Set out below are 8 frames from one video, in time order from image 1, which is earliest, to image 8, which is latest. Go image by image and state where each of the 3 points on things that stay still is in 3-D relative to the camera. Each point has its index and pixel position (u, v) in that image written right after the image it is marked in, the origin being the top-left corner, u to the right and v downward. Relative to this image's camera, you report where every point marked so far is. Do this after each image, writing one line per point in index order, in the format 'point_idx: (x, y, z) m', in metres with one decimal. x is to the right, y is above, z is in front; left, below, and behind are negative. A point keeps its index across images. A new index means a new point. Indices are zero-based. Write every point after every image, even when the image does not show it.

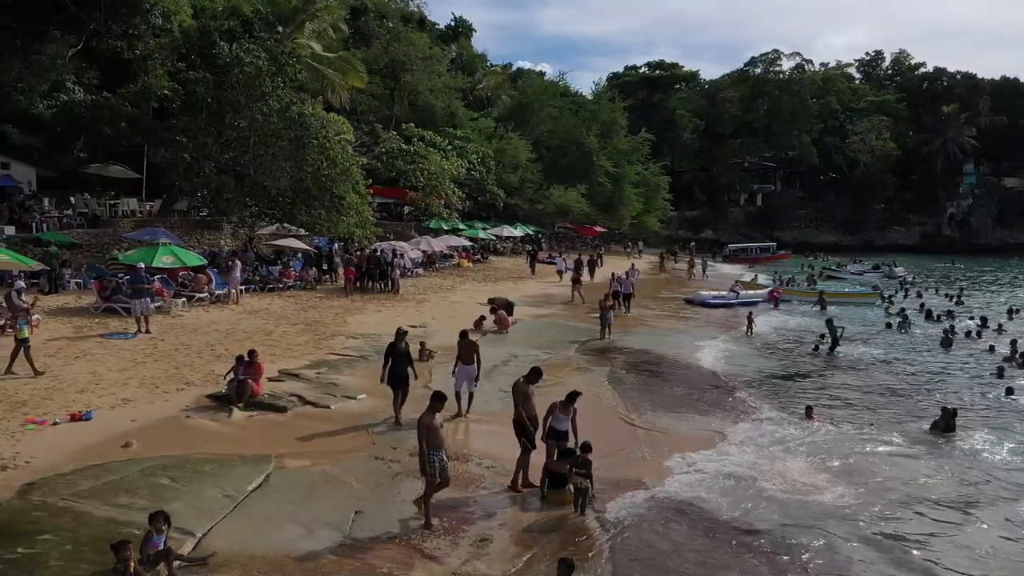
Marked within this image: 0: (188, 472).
0: (-3.3, -1.9, +8.3) m
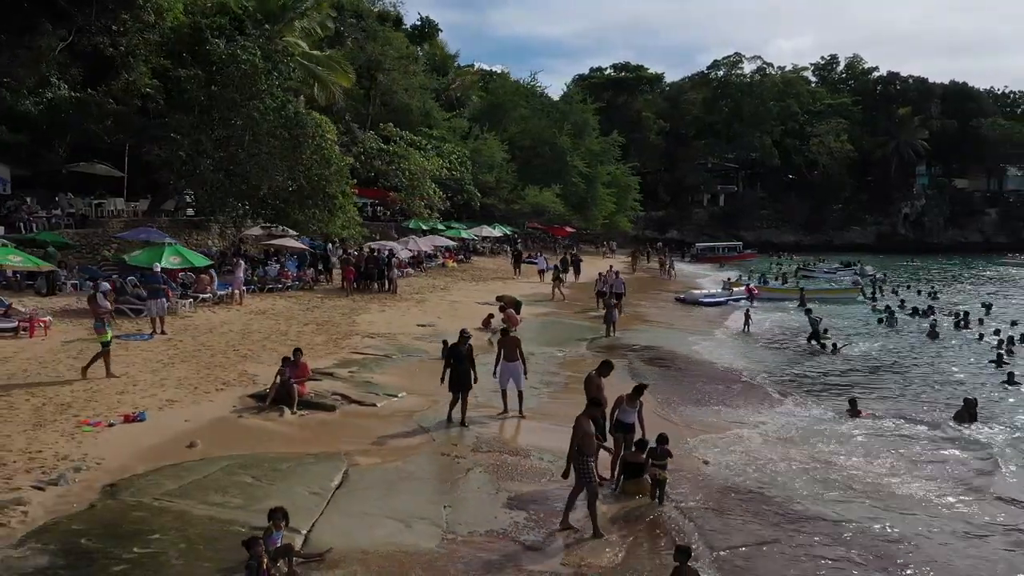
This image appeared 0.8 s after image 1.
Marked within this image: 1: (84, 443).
0: (-2.5, -1.9, +8.3) m
1: (-4.8, -1.7, +8.9) m
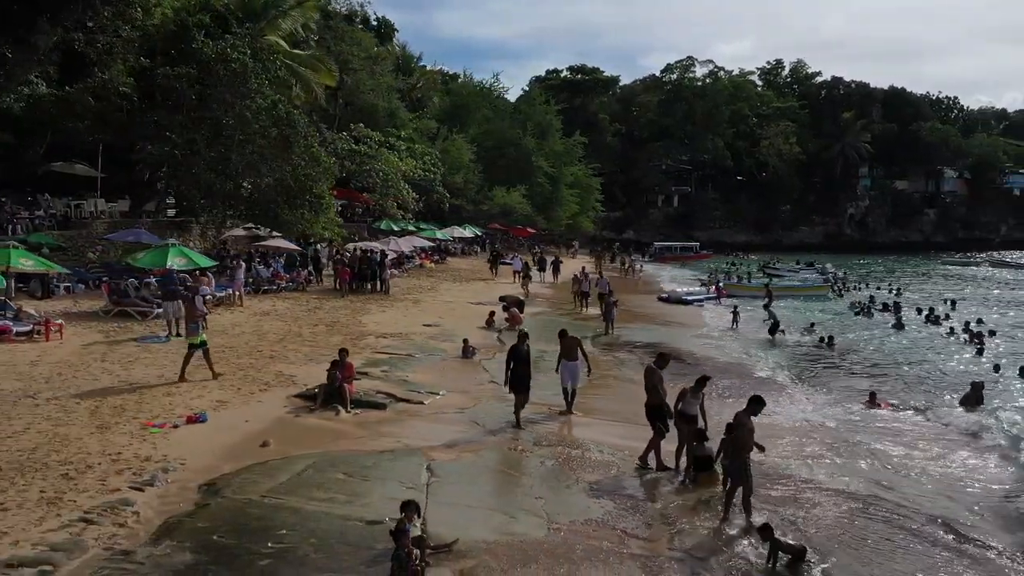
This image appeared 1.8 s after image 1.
0: (-1.6, -1.9, +8.4) m
1: (-3.9, -1.7, +8.9) m
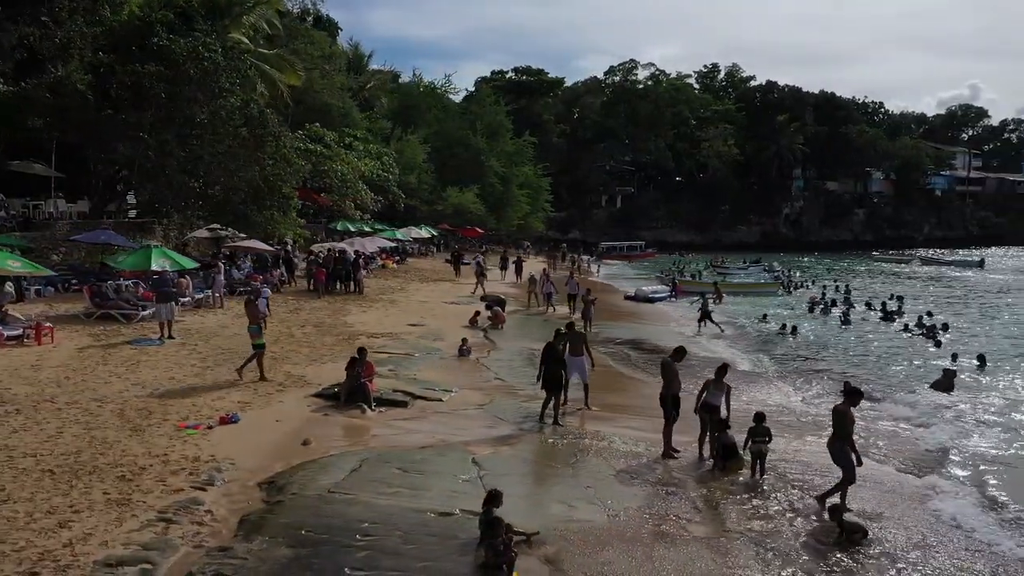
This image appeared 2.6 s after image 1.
0: (-1.1, -1.9, +8.5) m
1: (-3.4, -1.7, +8.9) m
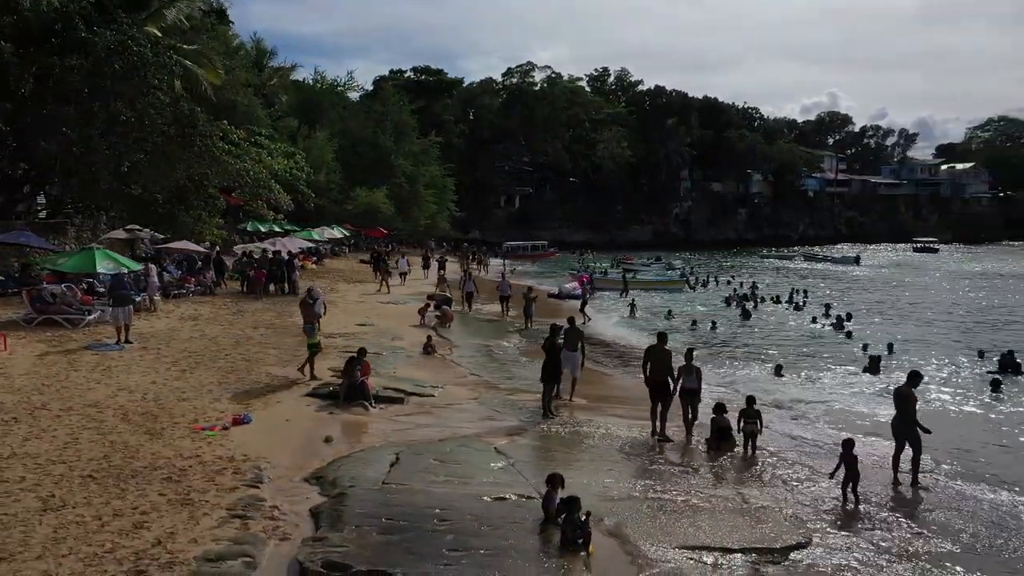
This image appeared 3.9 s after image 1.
0: (-0.8, -1.8, +8.9) m
1: (-3.2, -1.7, +8.9) m
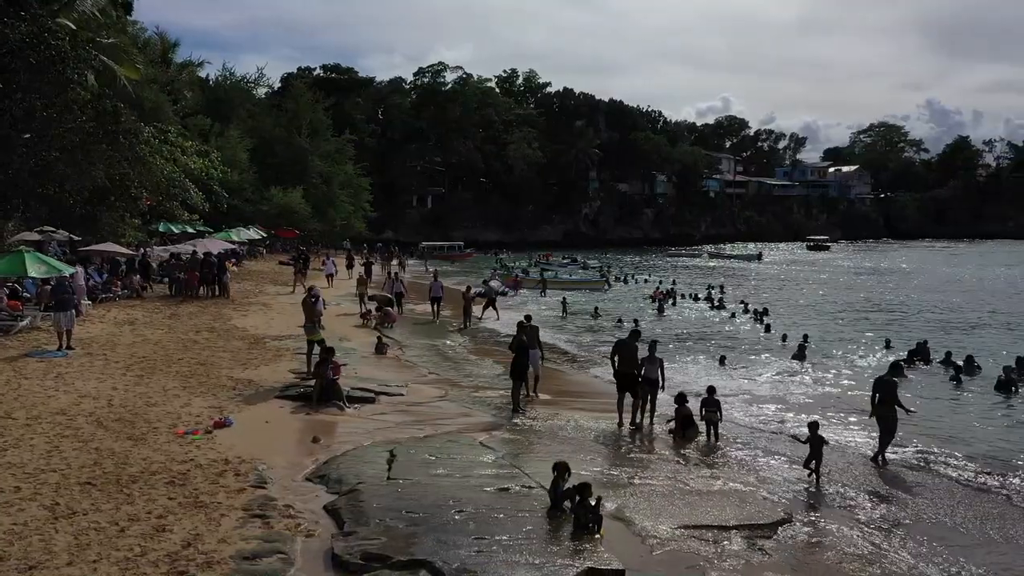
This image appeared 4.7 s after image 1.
0: (-0.9, -1.8, +9.1) m
1: (-3.3, -1.8, +8.8) m
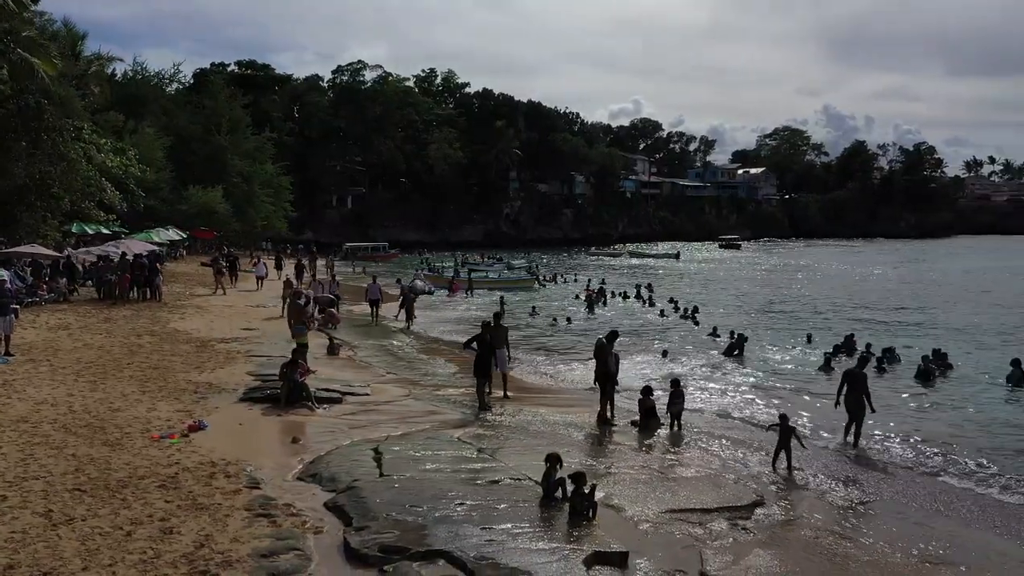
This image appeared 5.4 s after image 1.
0: (-1.1, -1.8, +9.2) m
1: (-3.4, -1.8, +8.7) m
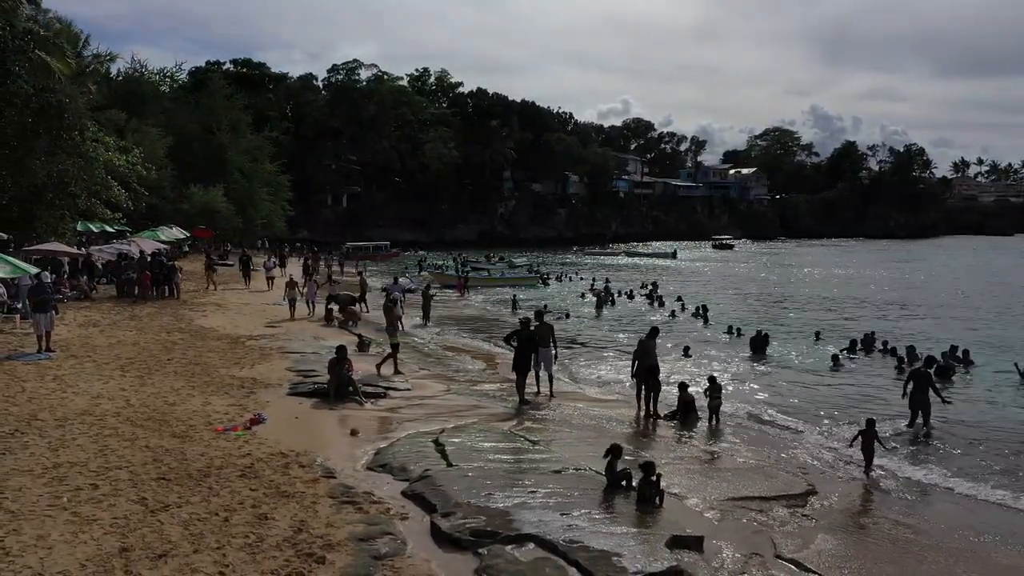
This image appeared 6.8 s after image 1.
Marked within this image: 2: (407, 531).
0: (-0.5, -1.8, +9.5) m
1: (-2.8, -1.7, +9.0) m
2: (-0.9, -2.0, +6.6) m
